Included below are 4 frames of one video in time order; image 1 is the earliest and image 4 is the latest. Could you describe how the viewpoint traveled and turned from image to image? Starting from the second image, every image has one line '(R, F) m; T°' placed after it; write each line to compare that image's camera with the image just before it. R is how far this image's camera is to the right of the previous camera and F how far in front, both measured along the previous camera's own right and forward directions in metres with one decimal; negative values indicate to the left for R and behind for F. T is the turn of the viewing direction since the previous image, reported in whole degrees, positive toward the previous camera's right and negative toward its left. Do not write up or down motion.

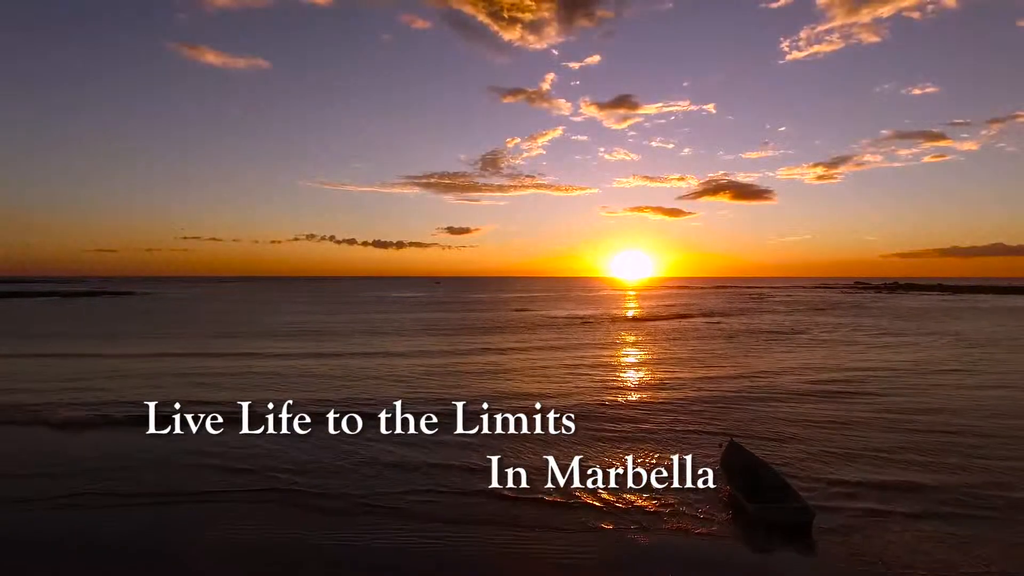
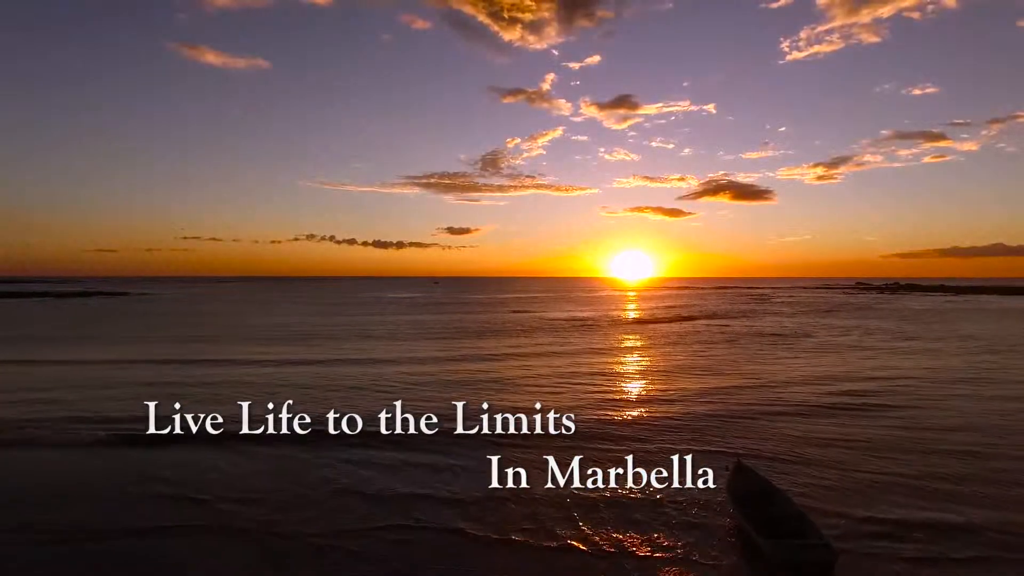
(-0.3, -1.7) m; 0°
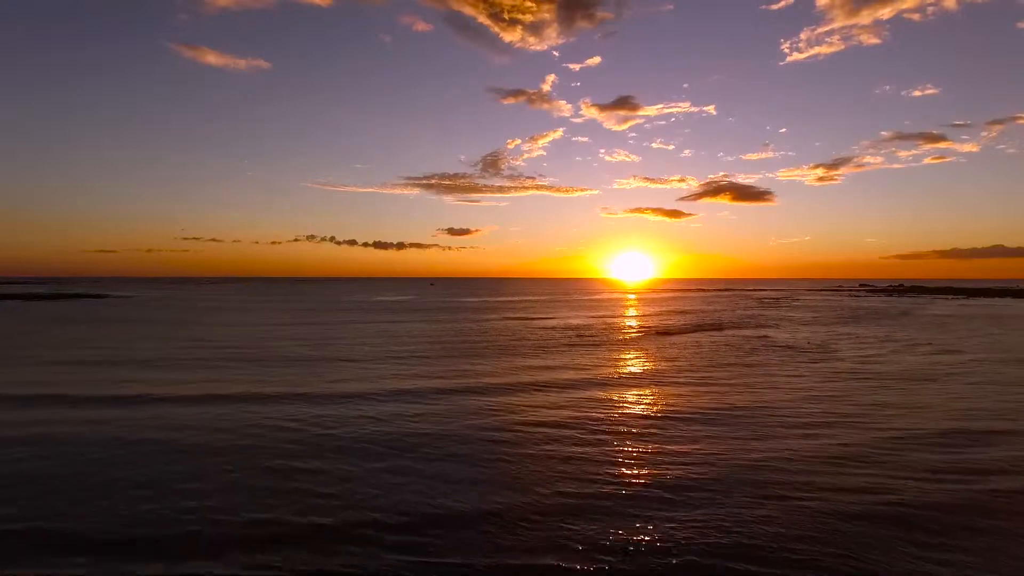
(+0.9, +5.1) m; 0°
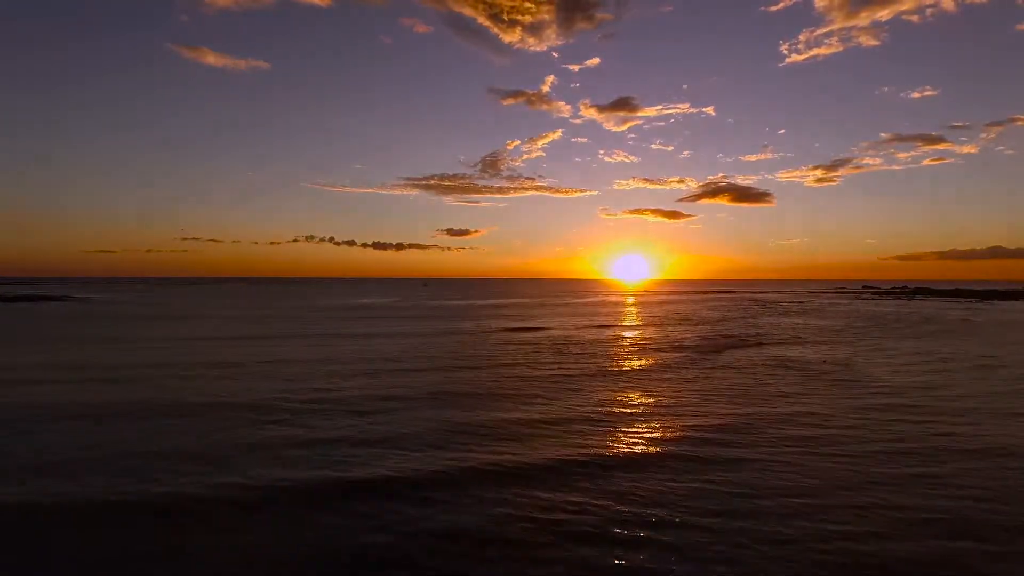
(+1.4, +6.6) m; 0°
